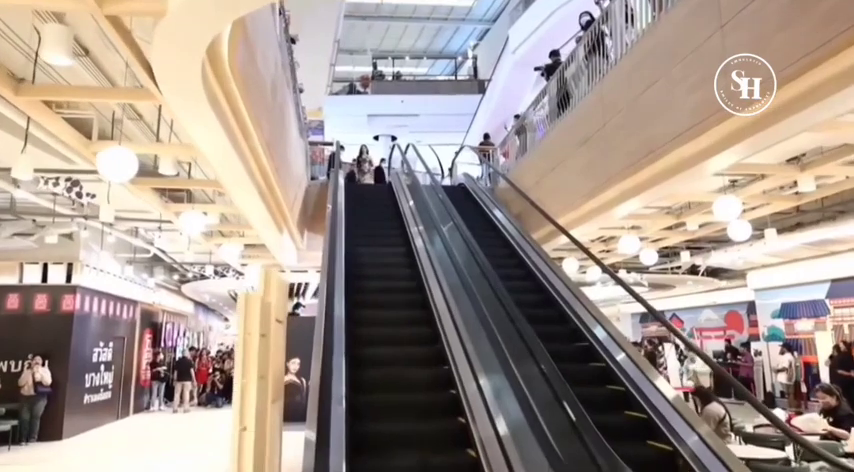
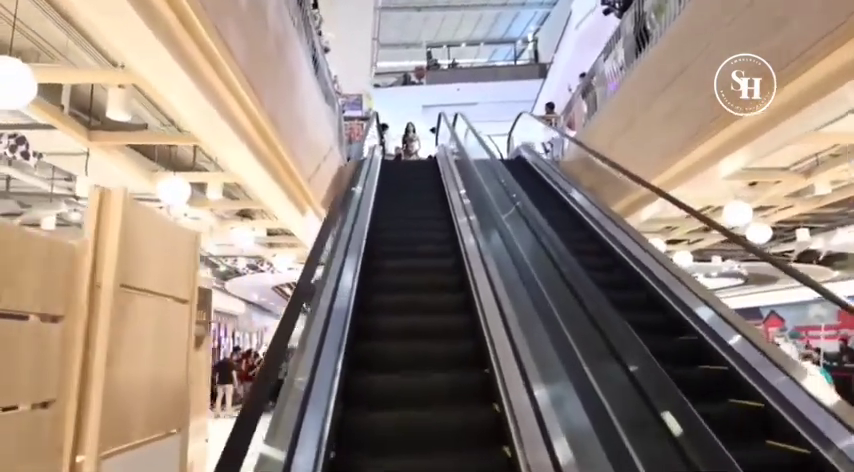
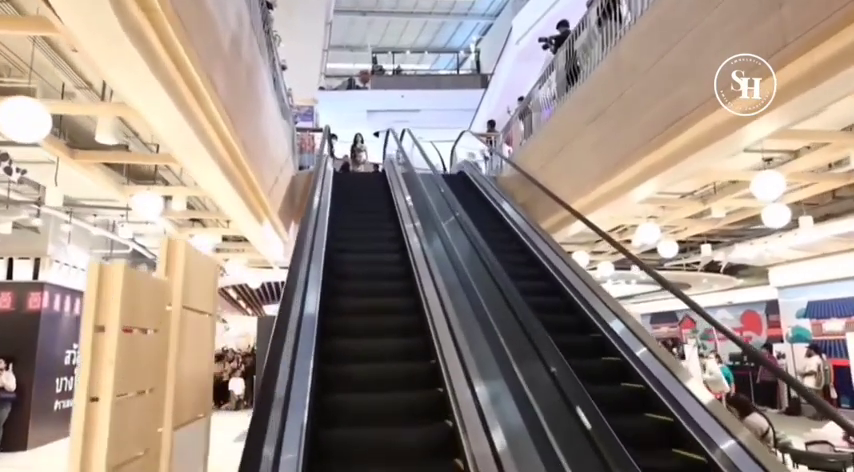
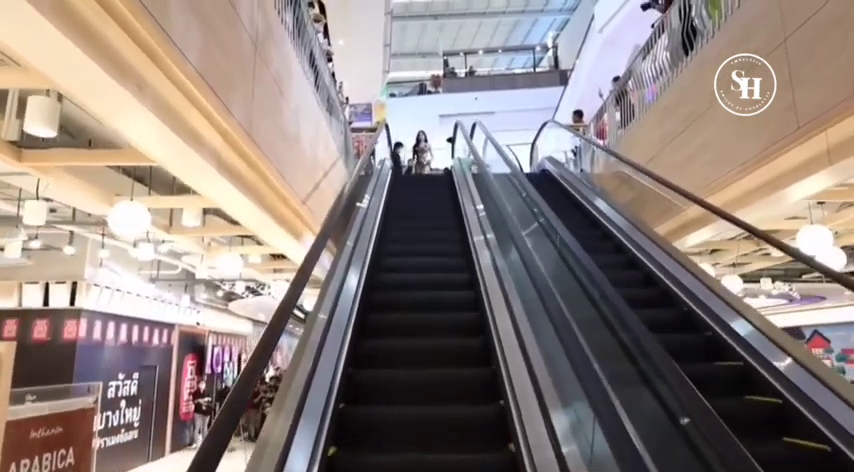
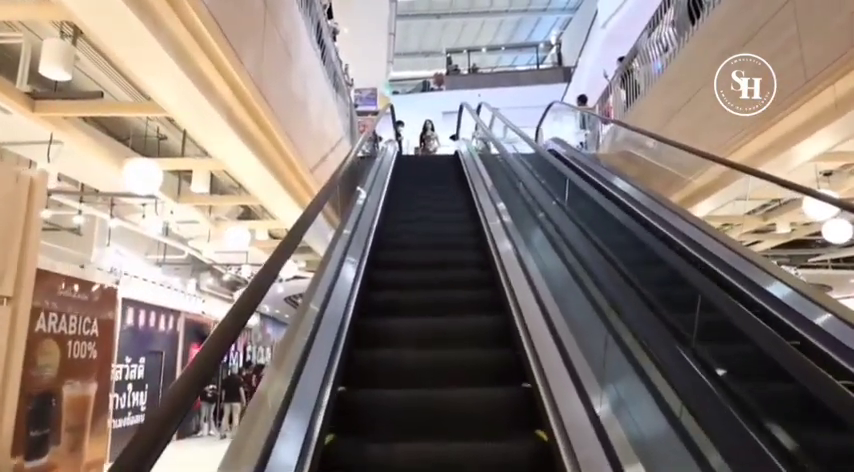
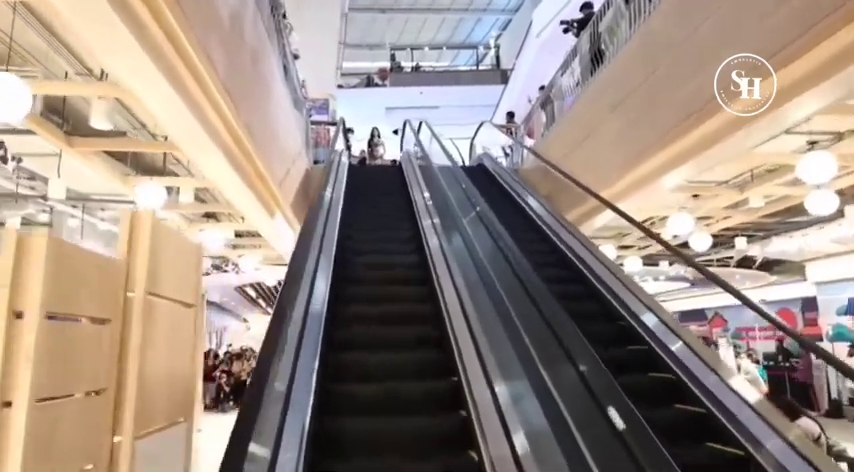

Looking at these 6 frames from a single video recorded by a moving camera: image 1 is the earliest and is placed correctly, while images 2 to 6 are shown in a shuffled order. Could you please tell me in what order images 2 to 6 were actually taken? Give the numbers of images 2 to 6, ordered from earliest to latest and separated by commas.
3, 6, 2, 5, 4
